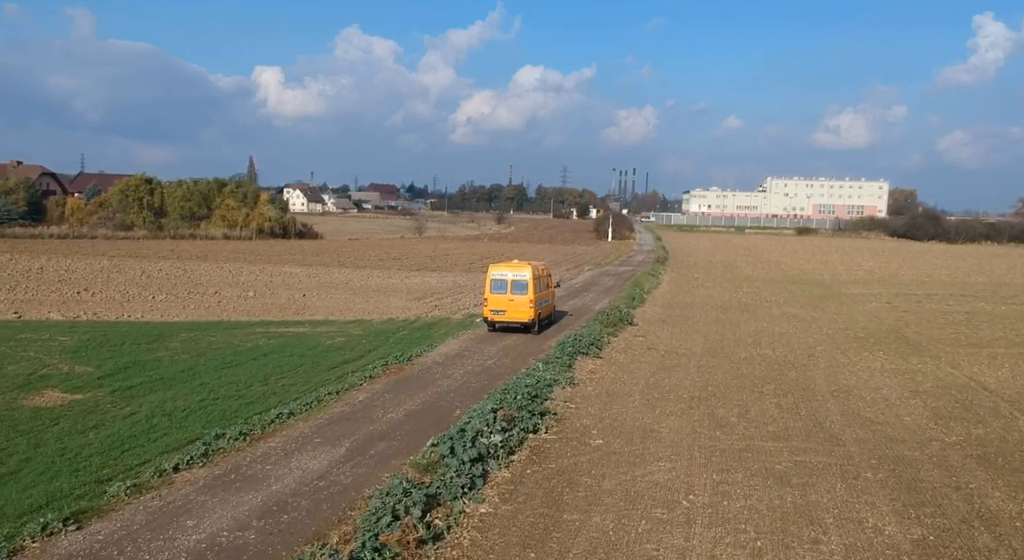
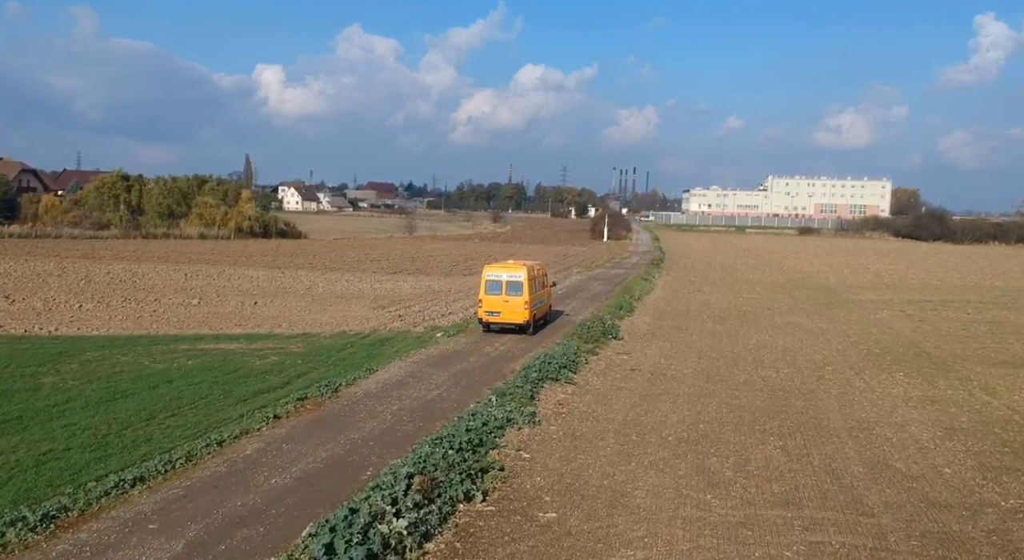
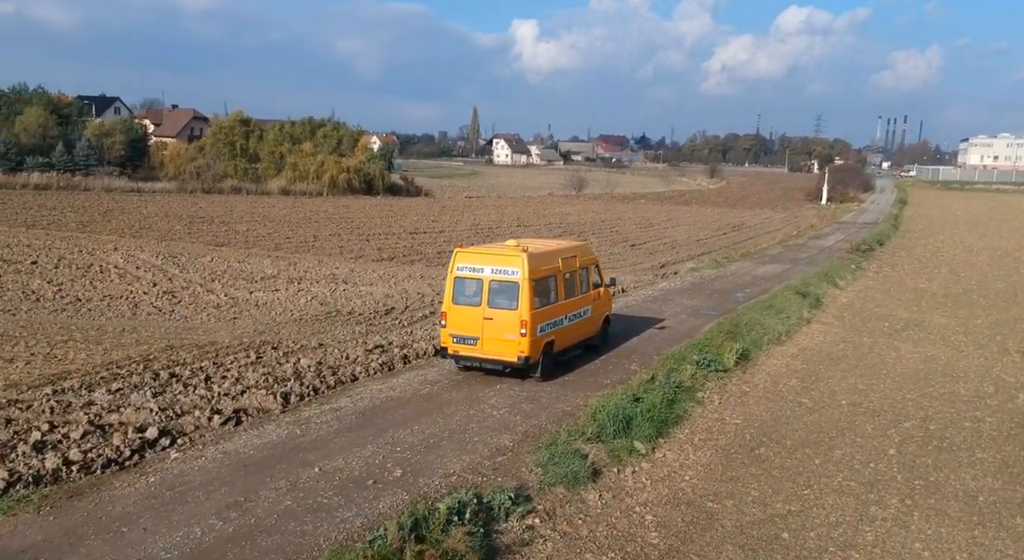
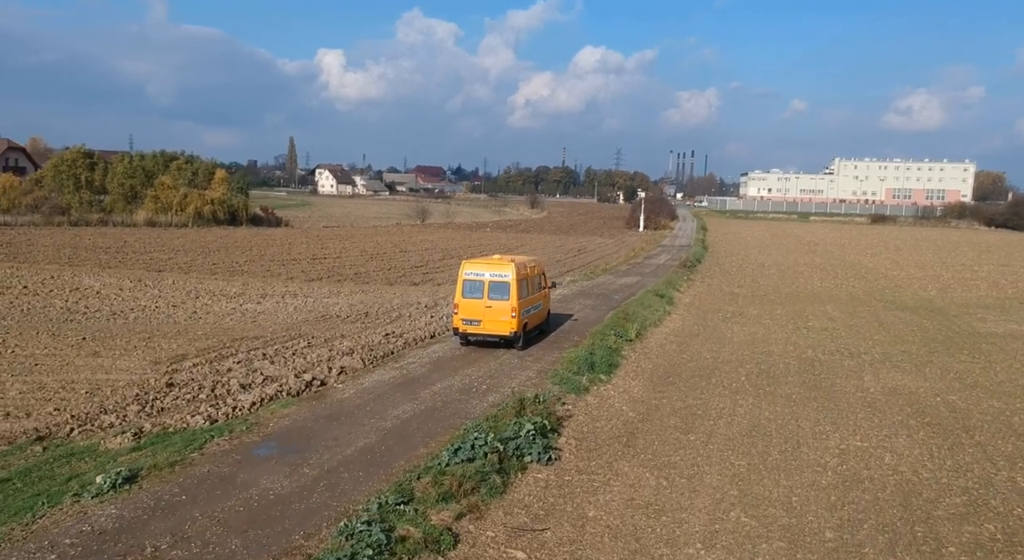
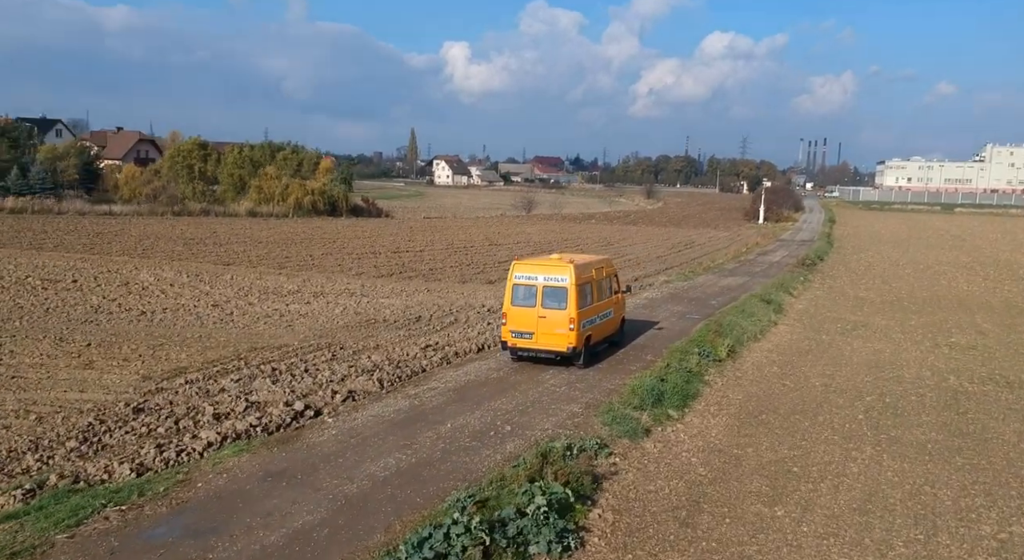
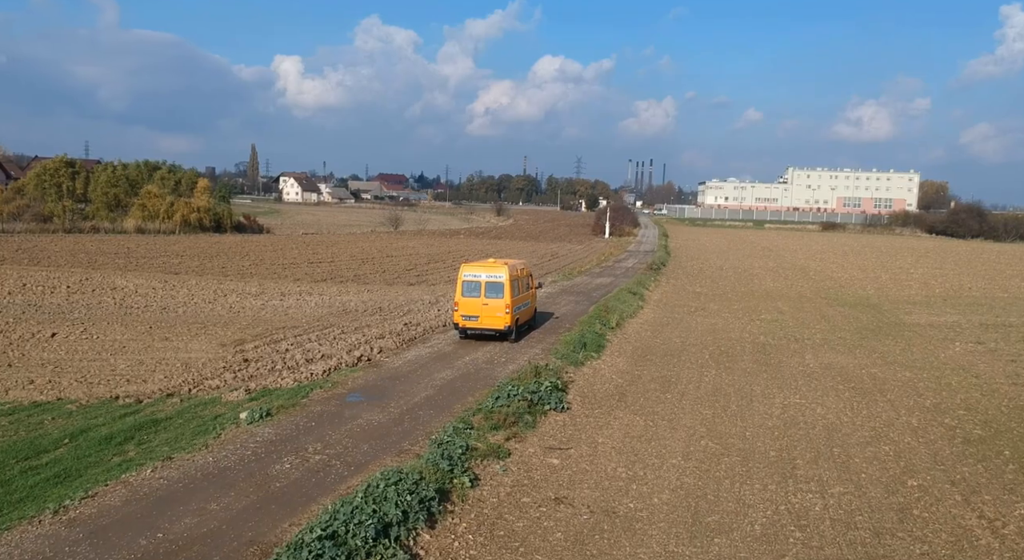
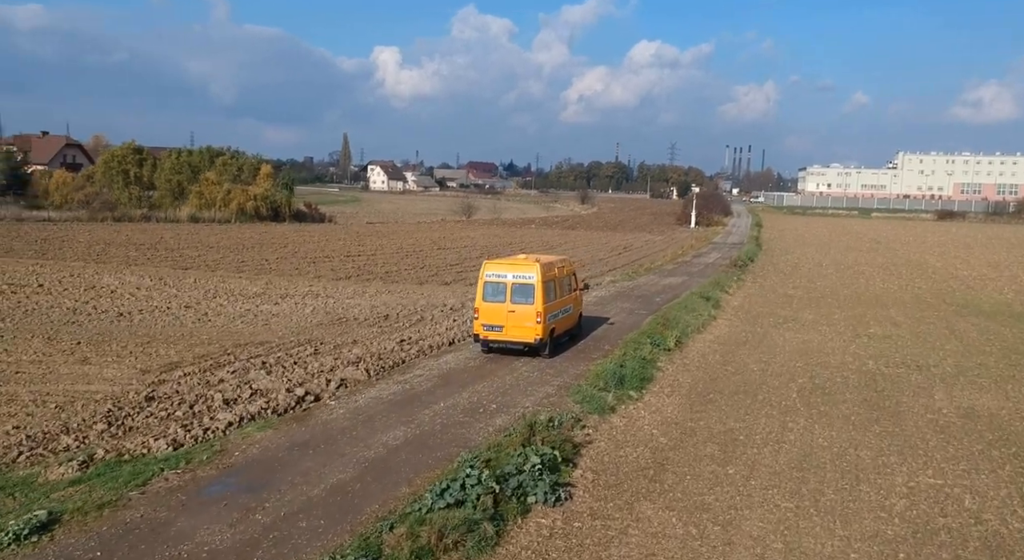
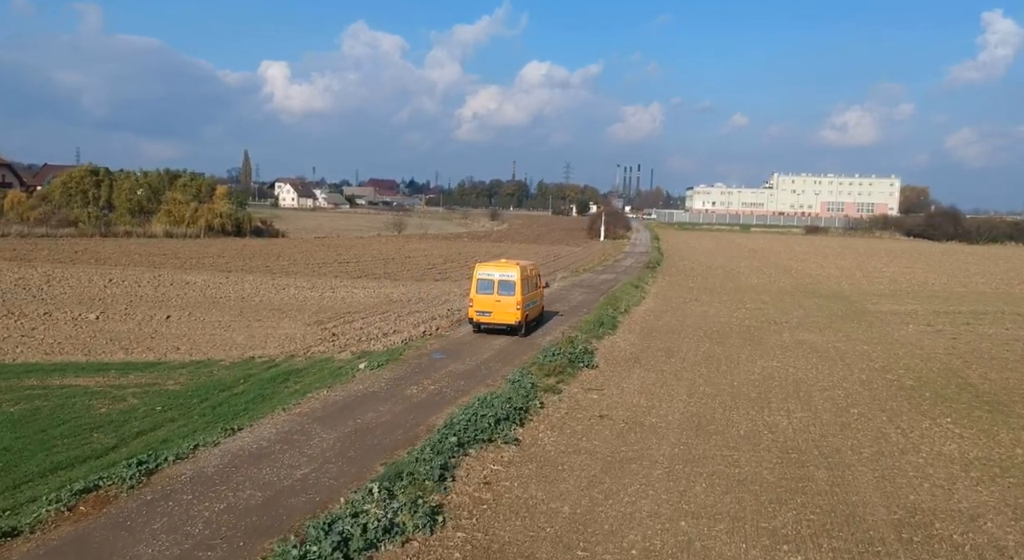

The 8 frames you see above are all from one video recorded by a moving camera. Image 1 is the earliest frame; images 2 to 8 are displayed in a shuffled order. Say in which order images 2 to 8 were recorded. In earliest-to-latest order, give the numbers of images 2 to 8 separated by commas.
2, 8, 6, 4, 7, 5, 3
